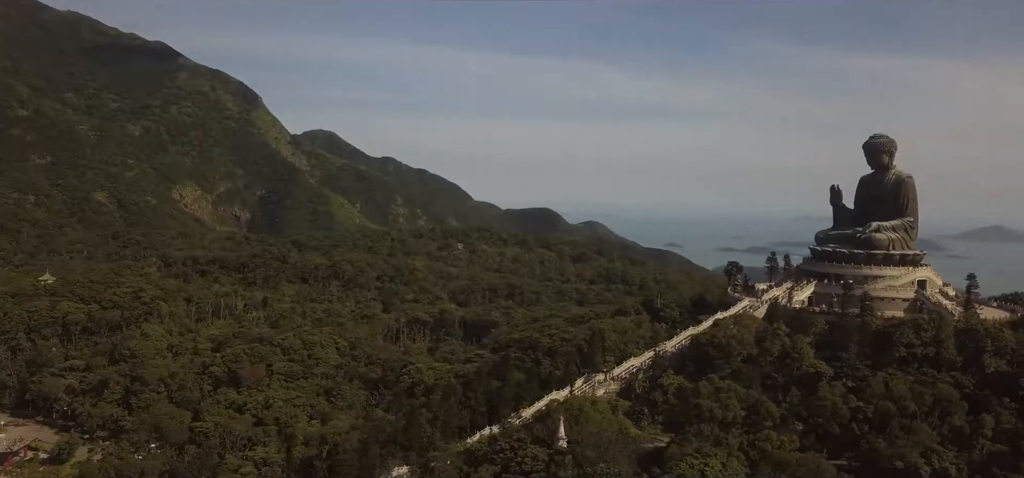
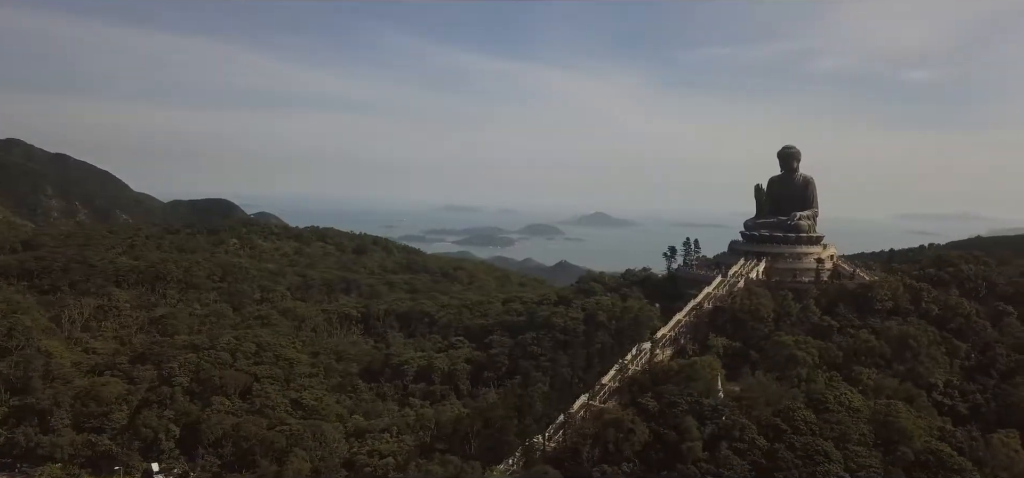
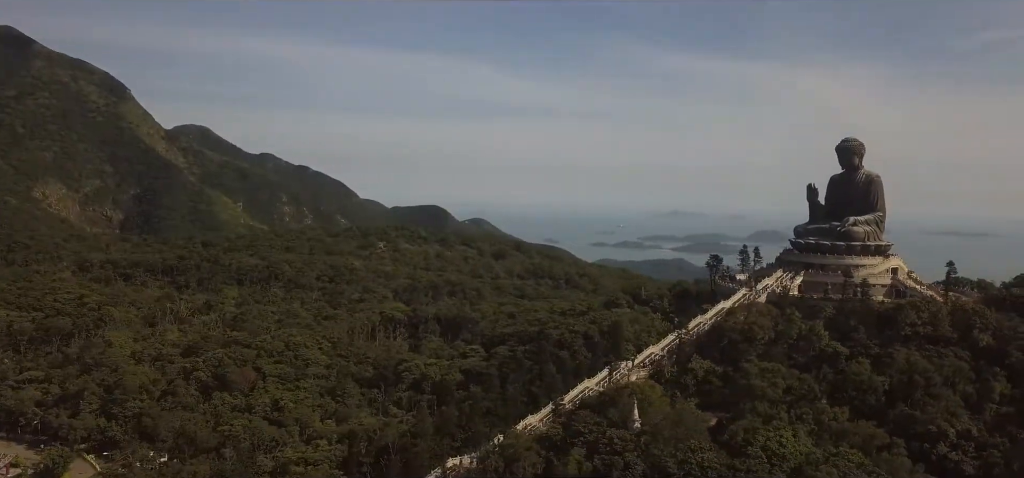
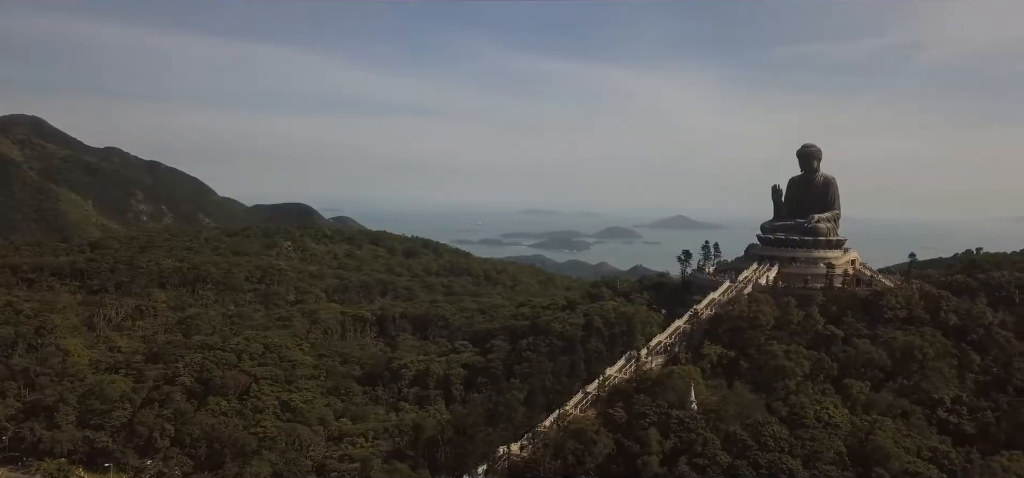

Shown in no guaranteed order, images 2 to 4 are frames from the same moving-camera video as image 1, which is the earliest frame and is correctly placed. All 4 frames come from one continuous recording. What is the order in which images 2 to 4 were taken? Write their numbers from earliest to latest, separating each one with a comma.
3, 4, 2
